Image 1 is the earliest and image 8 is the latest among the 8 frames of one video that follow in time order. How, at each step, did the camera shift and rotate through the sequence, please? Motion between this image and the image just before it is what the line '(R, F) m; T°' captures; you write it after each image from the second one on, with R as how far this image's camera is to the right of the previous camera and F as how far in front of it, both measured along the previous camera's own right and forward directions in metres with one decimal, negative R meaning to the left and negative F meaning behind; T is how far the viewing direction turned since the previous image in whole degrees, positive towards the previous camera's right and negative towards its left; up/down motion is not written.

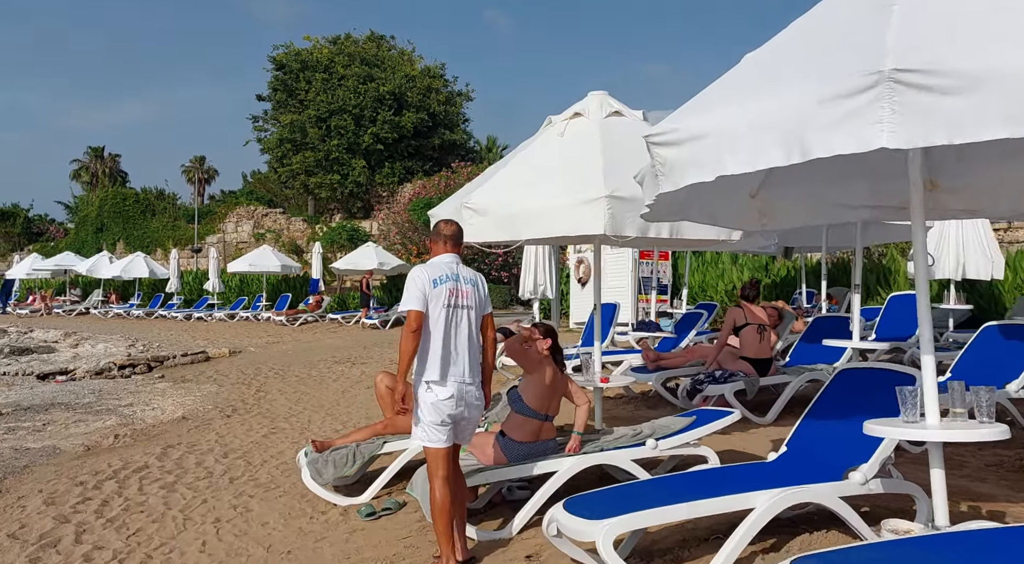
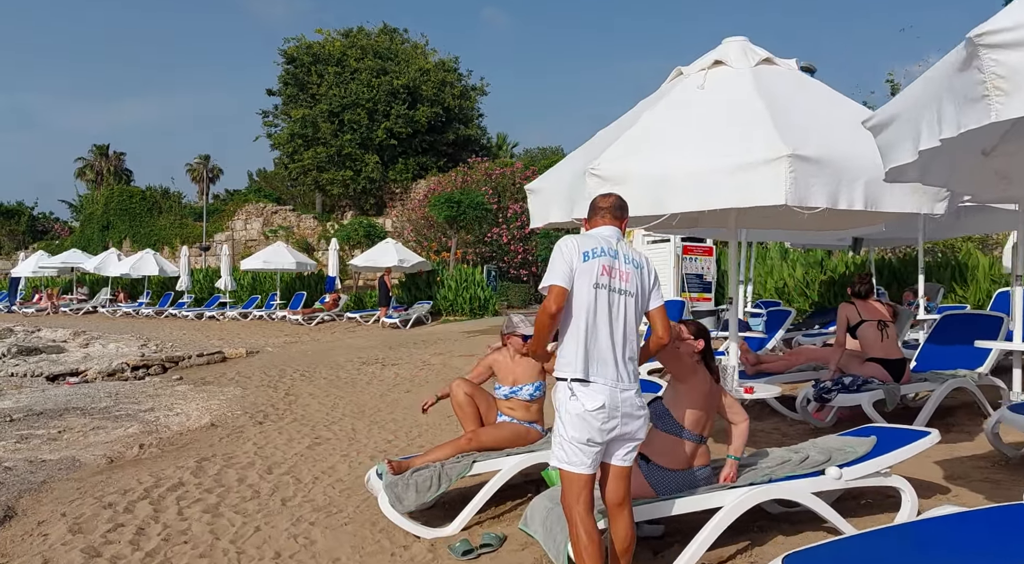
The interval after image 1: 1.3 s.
(-0.6, +0.8) m; 0°
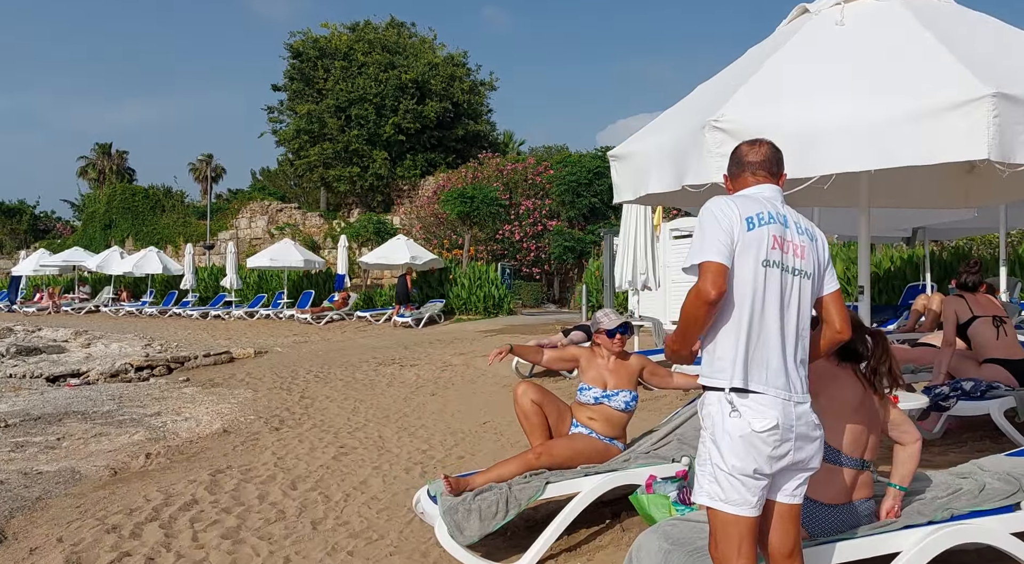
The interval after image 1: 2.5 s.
(-0.4, +0.7) m; 0°
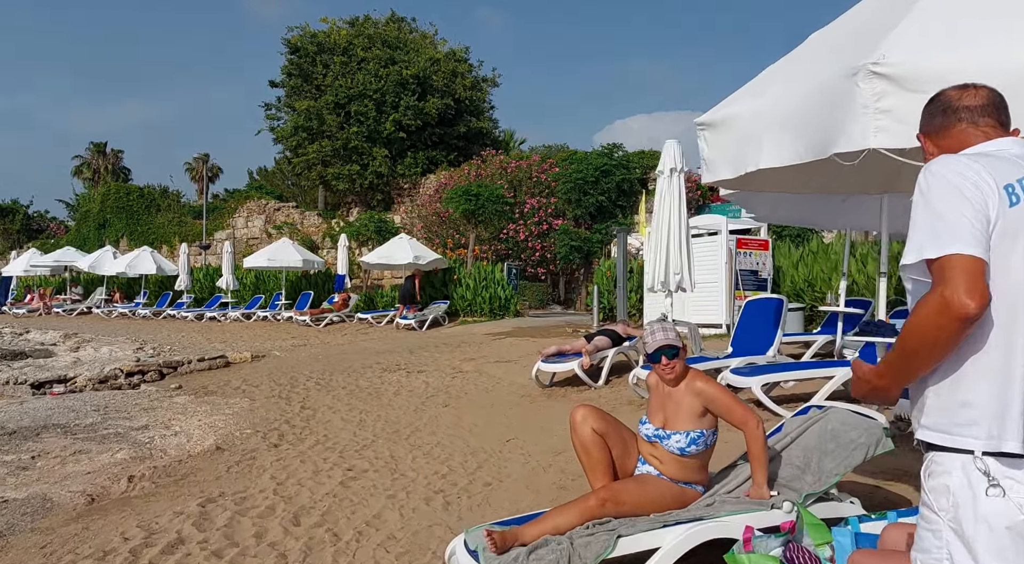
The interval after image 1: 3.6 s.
(-0.2, +0.7) m; 0°
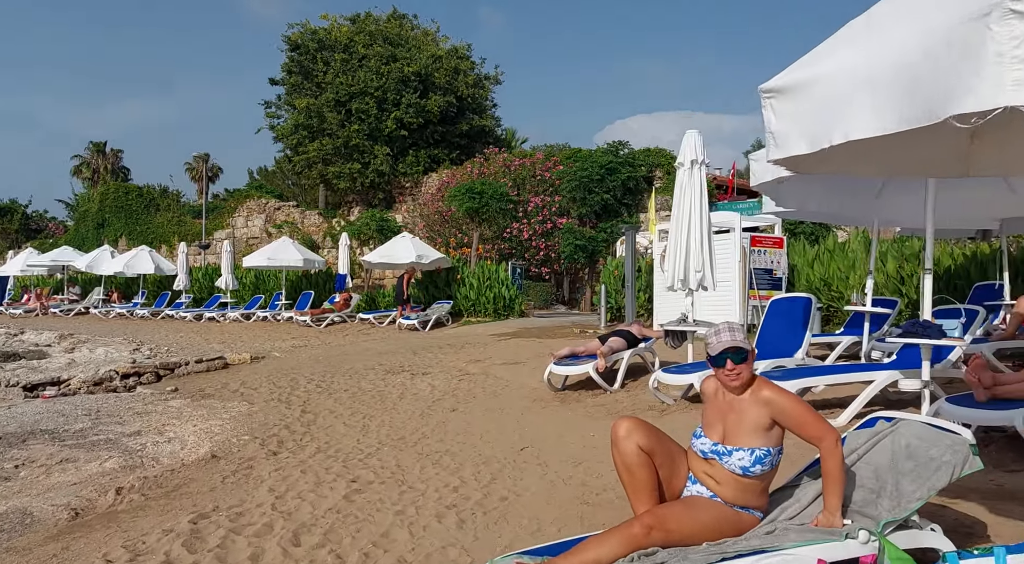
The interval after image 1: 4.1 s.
(-0.1, +0.4) m; 0°
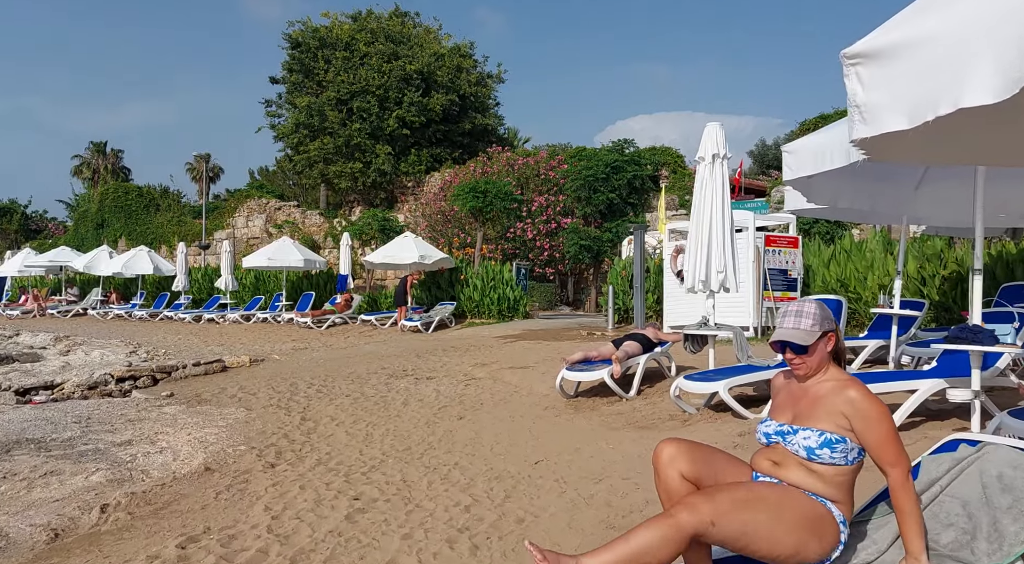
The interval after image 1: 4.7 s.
(-0.1, +0.4) m; 0°
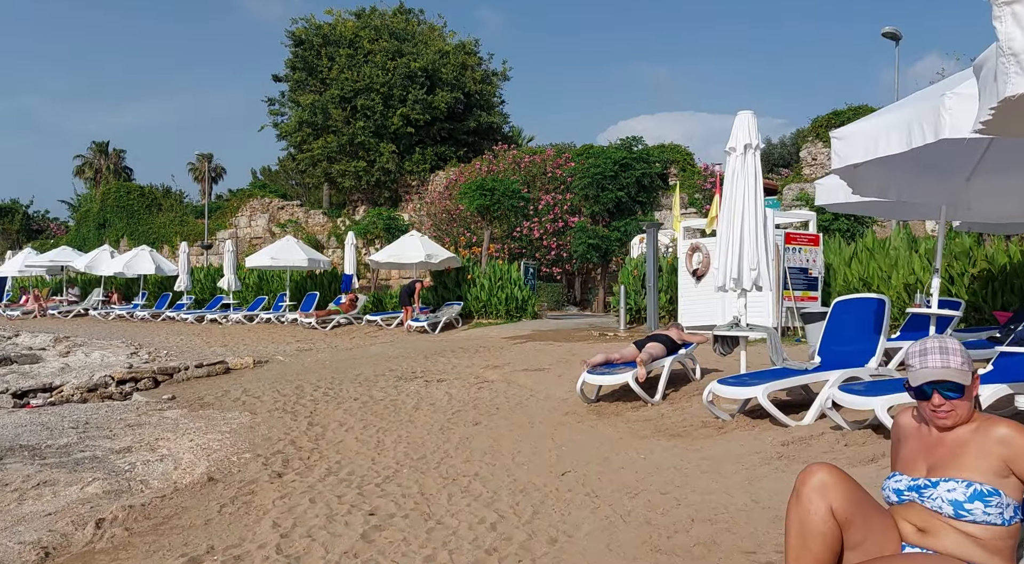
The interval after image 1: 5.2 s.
(-0.2, +0.4) m; 0°
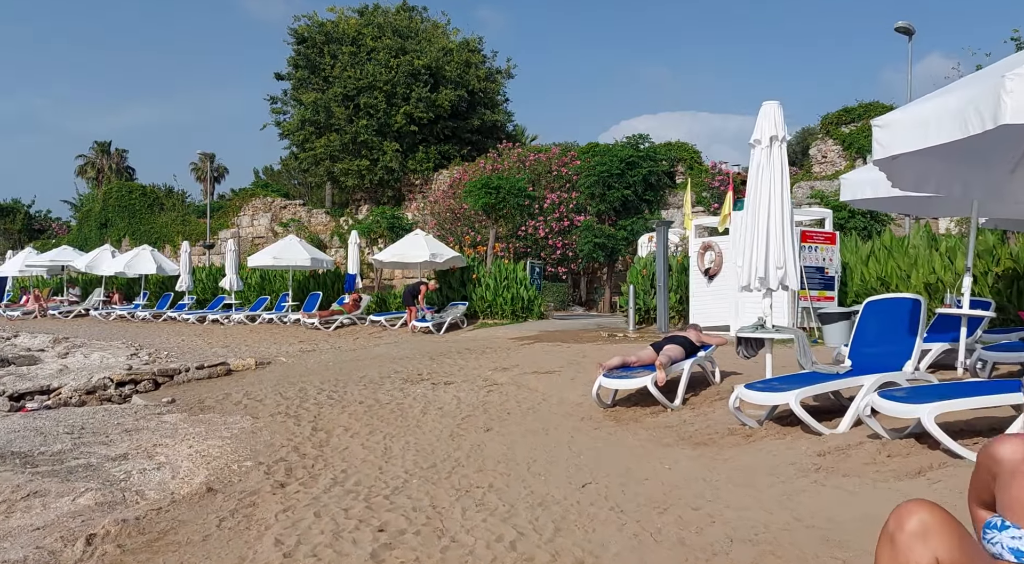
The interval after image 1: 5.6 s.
(-0.1, +0.3) m; 0°
